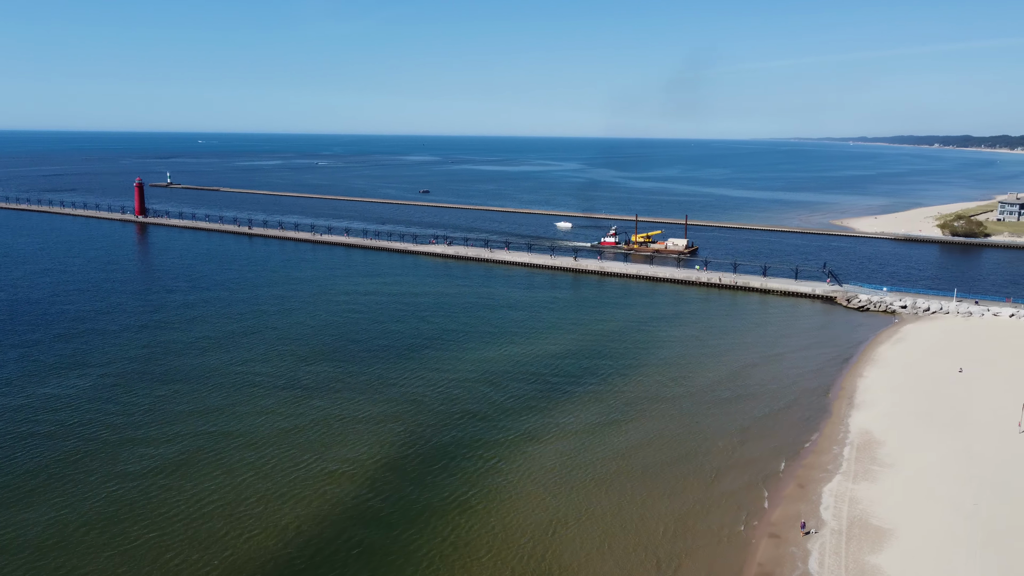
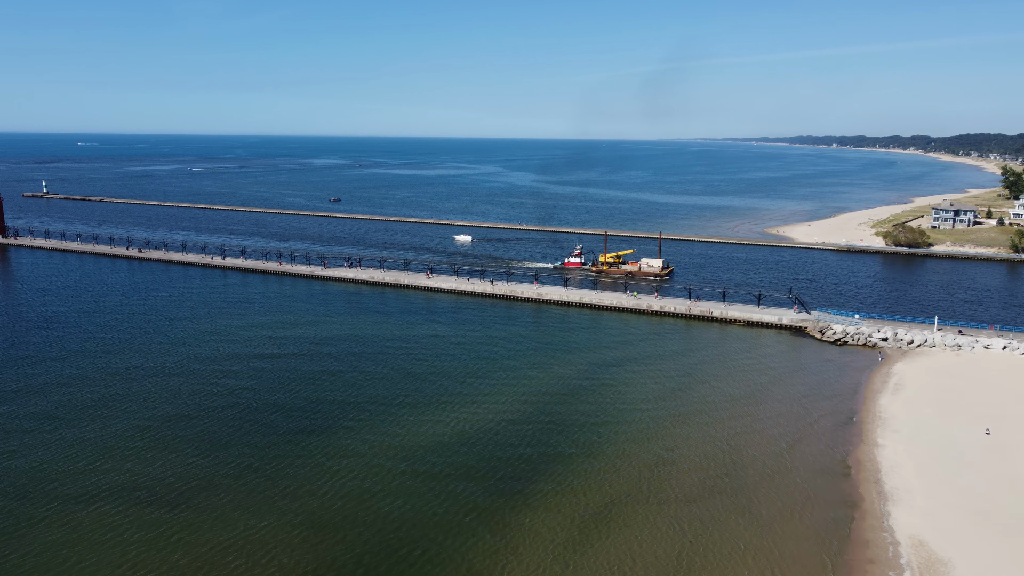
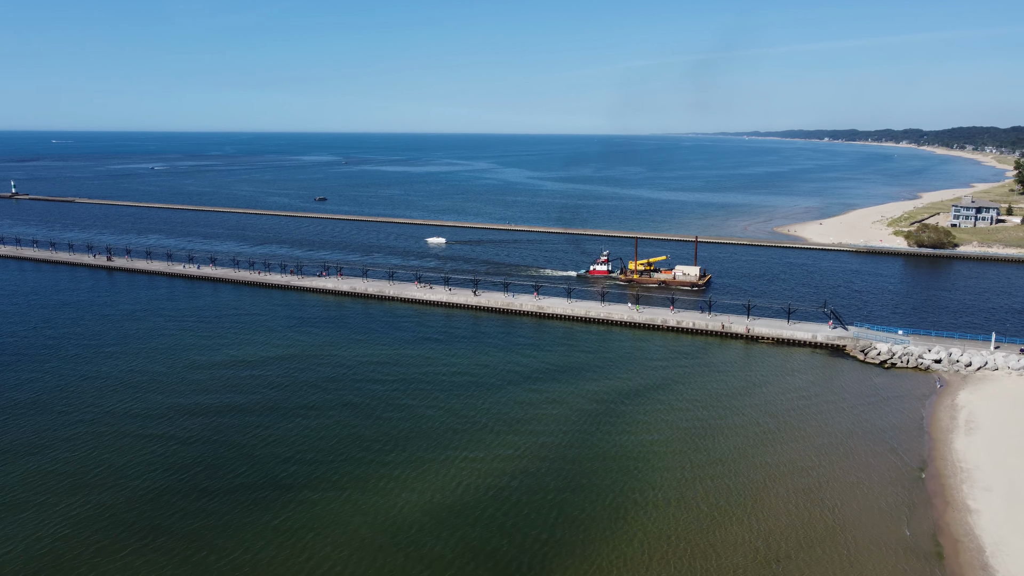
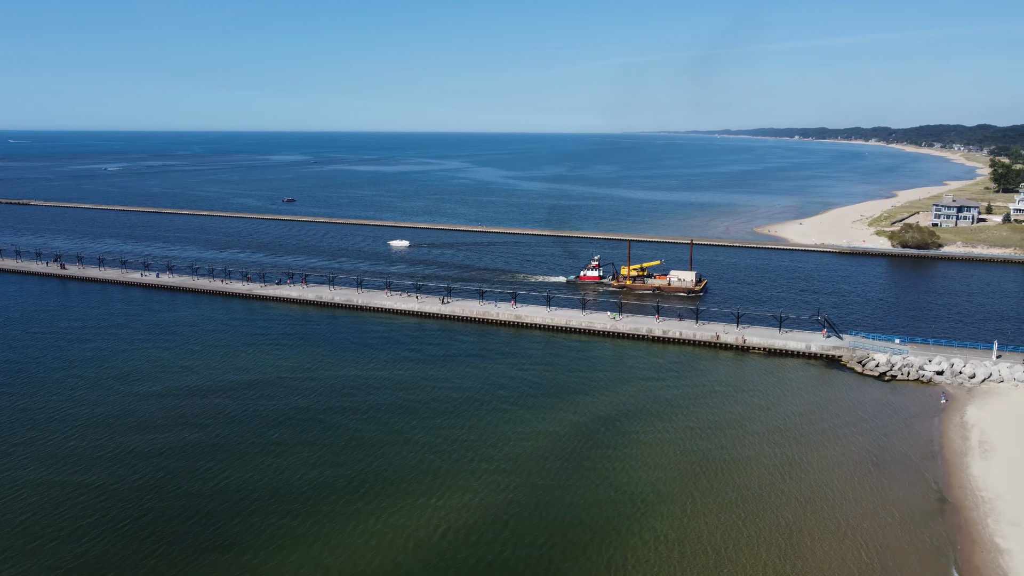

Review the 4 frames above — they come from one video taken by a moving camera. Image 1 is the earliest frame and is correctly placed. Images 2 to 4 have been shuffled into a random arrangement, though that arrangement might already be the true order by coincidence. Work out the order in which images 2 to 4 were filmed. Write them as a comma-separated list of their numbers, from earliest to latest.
2, 3, 4
